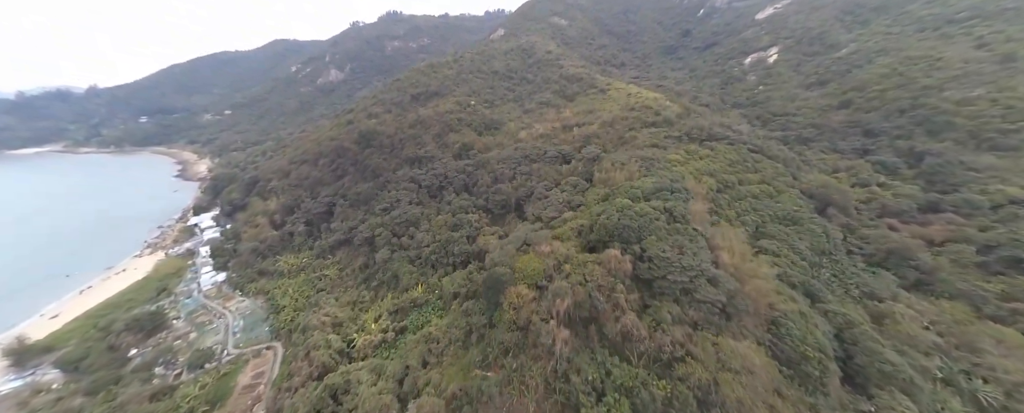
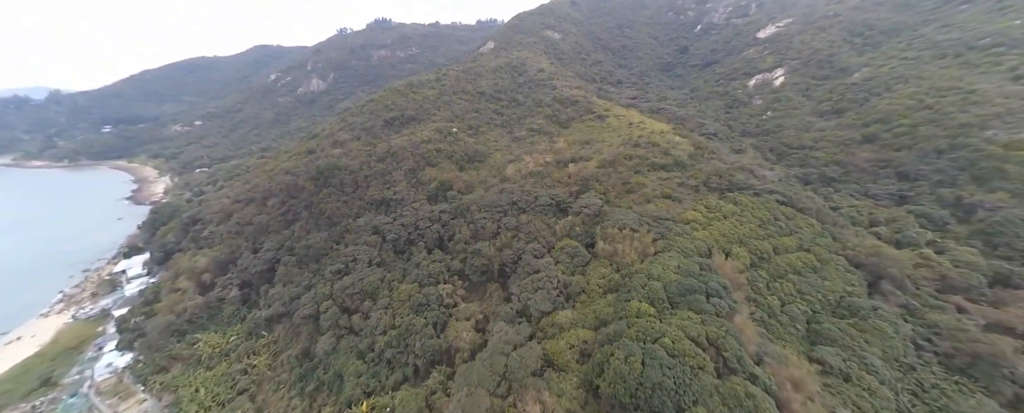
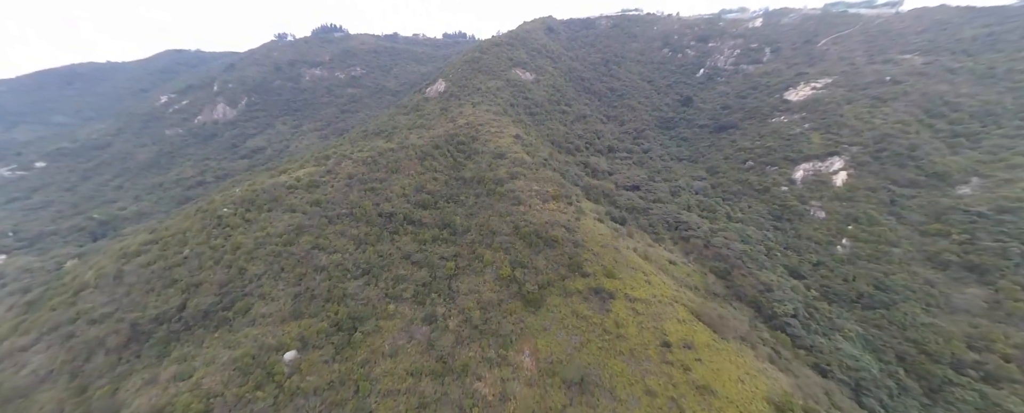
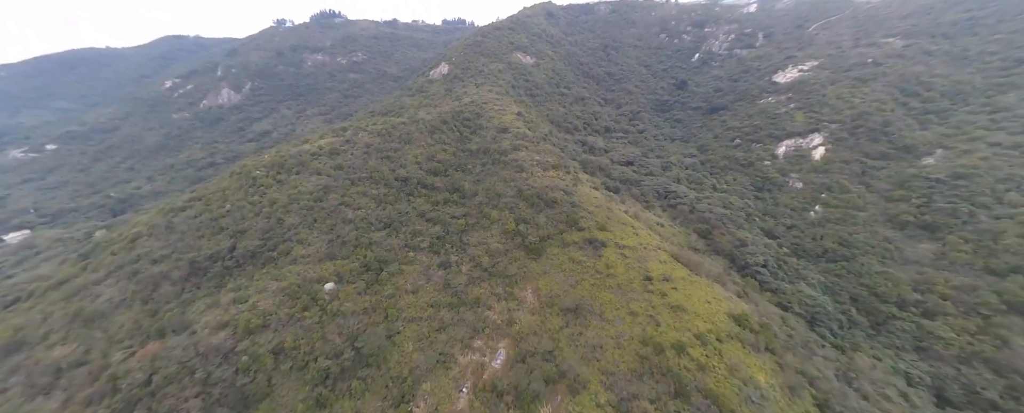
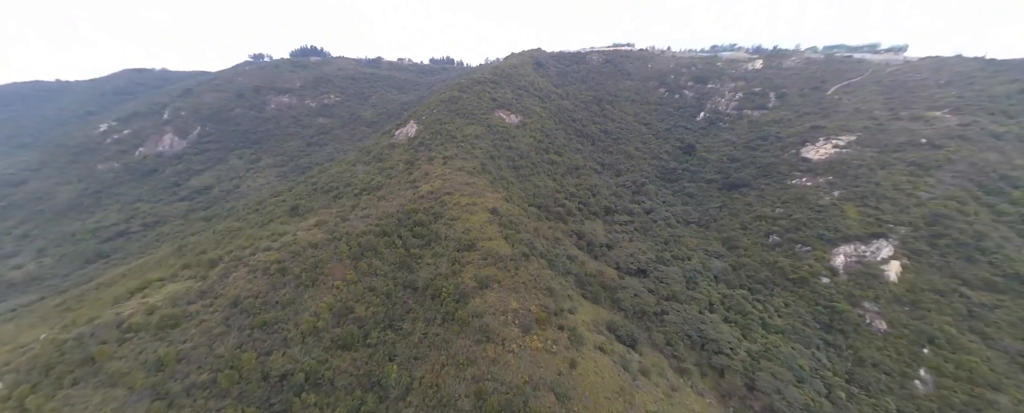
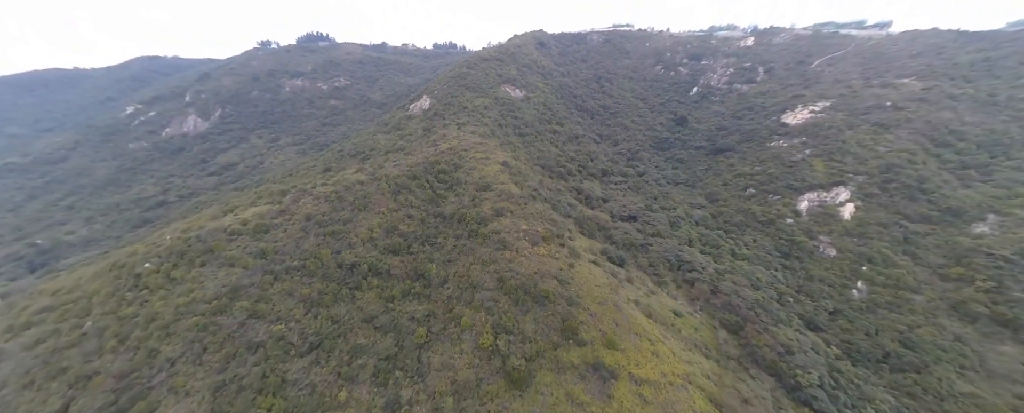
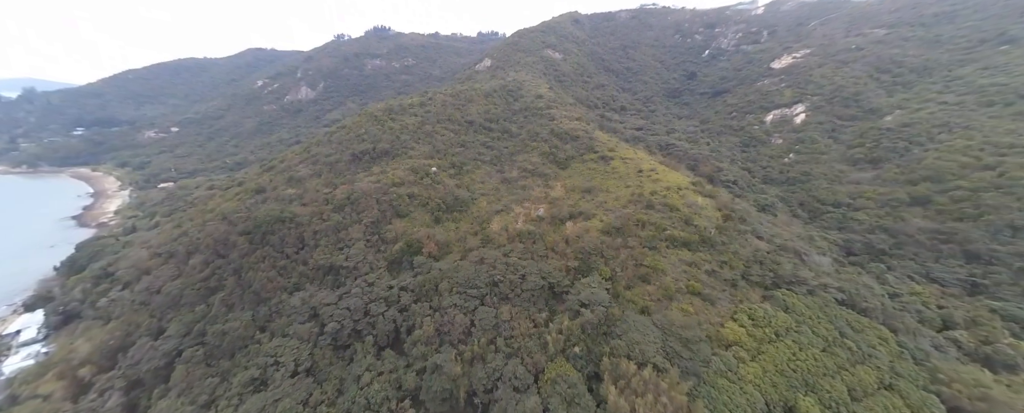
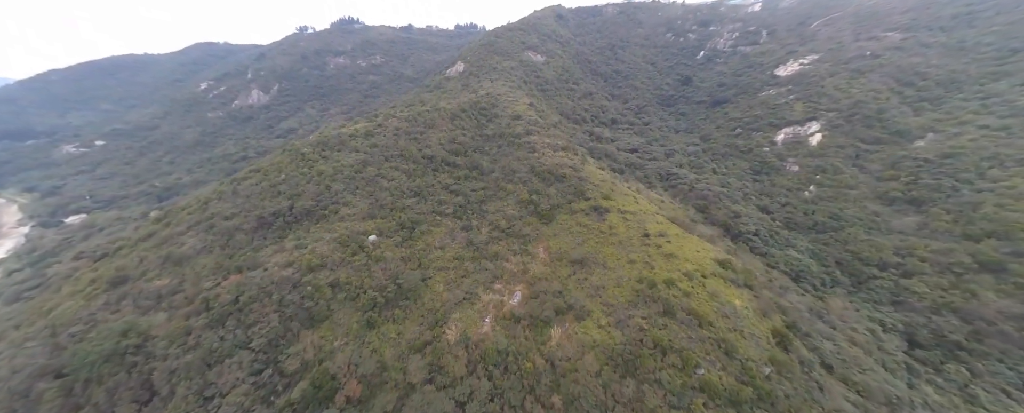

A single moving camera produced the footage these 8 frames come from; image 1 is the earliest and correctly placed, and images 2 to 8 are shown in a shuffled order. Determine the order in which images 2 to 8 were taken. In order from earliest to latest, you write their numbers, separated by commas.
2, 7, 8, 4, 3, 6, 5
